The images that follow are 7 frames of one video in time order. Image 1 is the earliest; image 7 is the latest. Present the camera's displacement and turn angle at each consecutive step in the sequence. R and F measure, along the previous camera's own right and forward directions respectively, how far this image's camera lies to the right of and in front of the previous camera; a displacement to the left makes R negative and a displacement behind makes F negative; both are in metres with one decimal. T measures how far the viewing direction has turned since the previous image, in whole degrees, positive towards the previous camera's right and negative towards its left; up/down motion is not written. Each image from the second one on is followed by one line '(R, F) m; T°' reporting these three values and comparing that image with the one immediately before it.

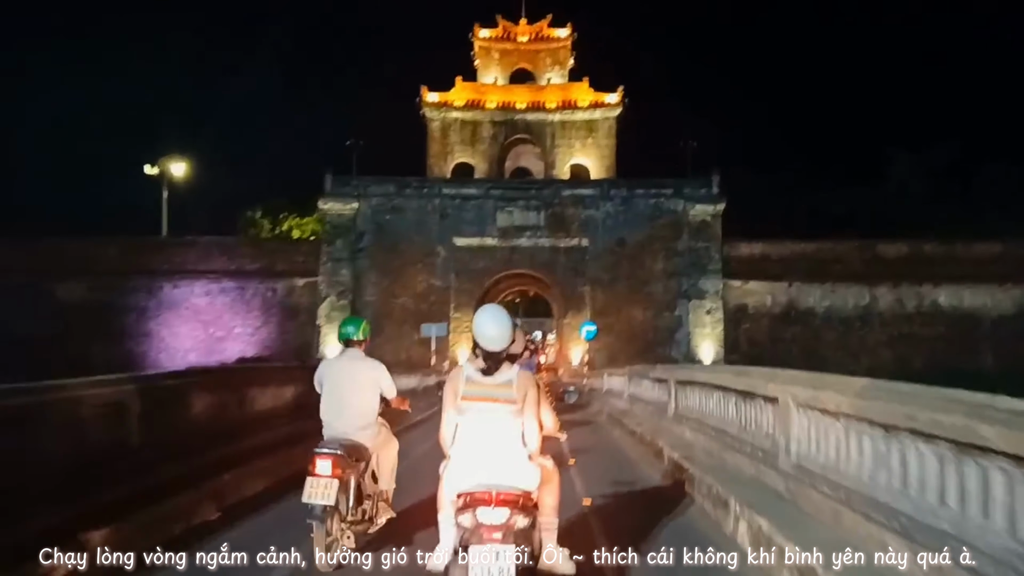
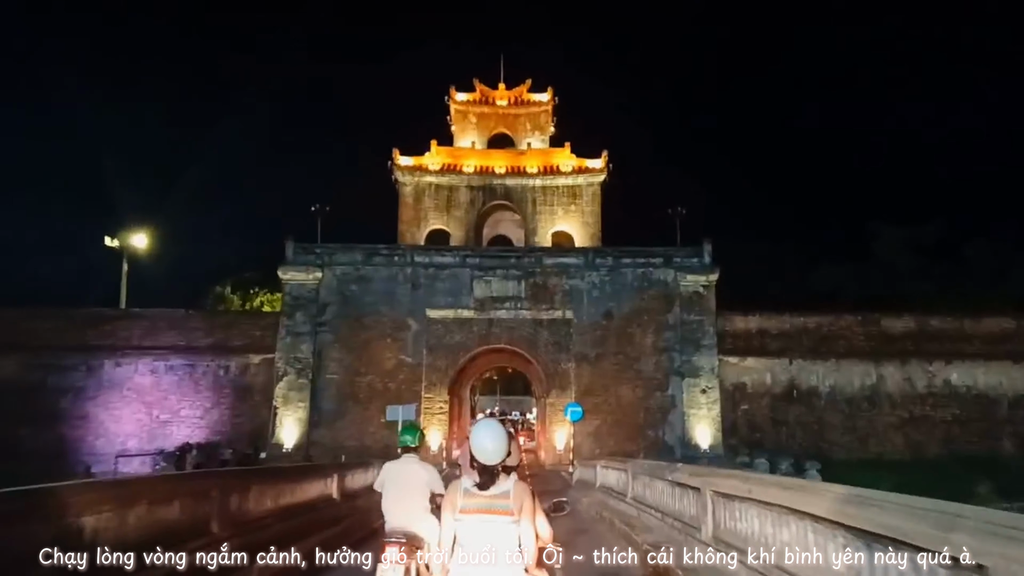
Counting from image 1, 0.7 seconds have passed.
(0.0, +2.1) m; +2°
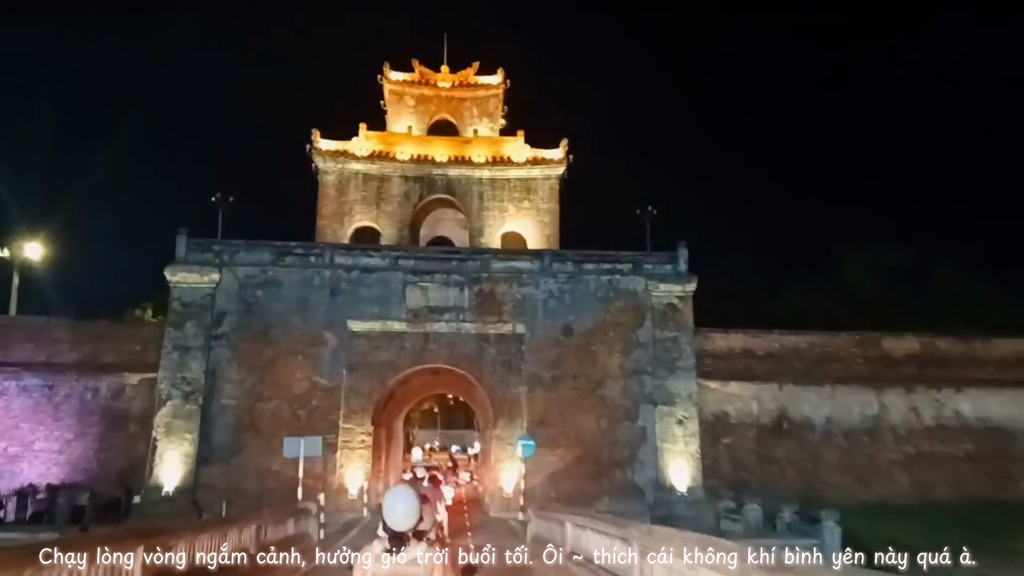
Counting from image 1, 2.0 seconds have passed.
(+0.1, +3.8) m; +4°
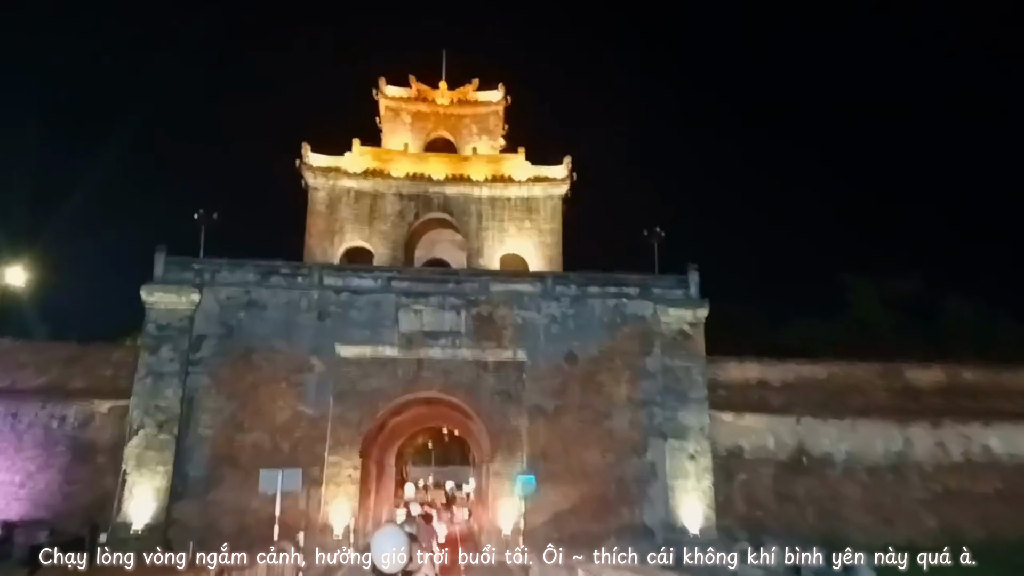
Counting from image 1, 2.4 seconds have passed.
(-0.1, +1.2) m; 0°
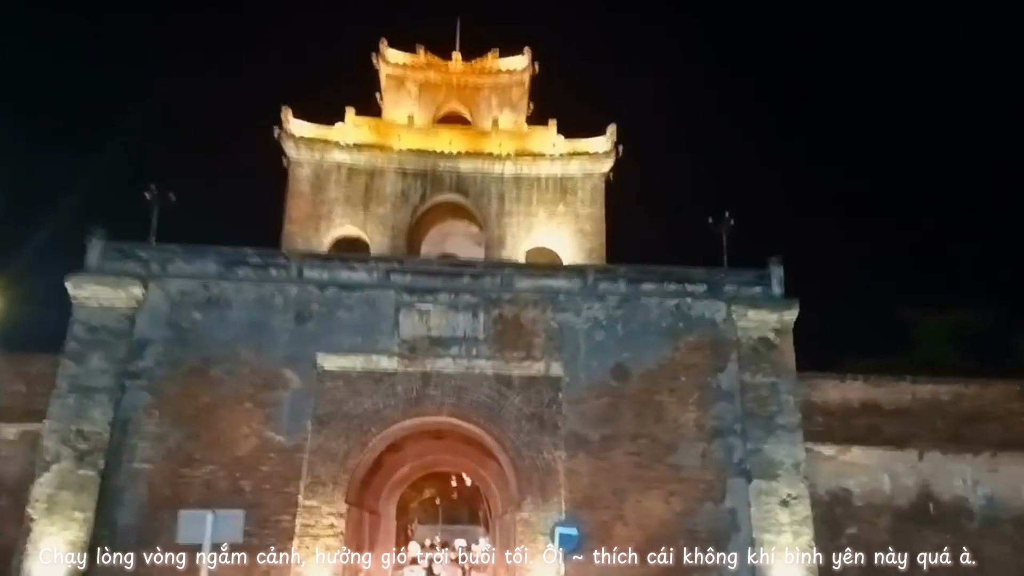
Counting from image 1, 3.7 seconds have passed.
(-0.4, +4.1) m; -1°
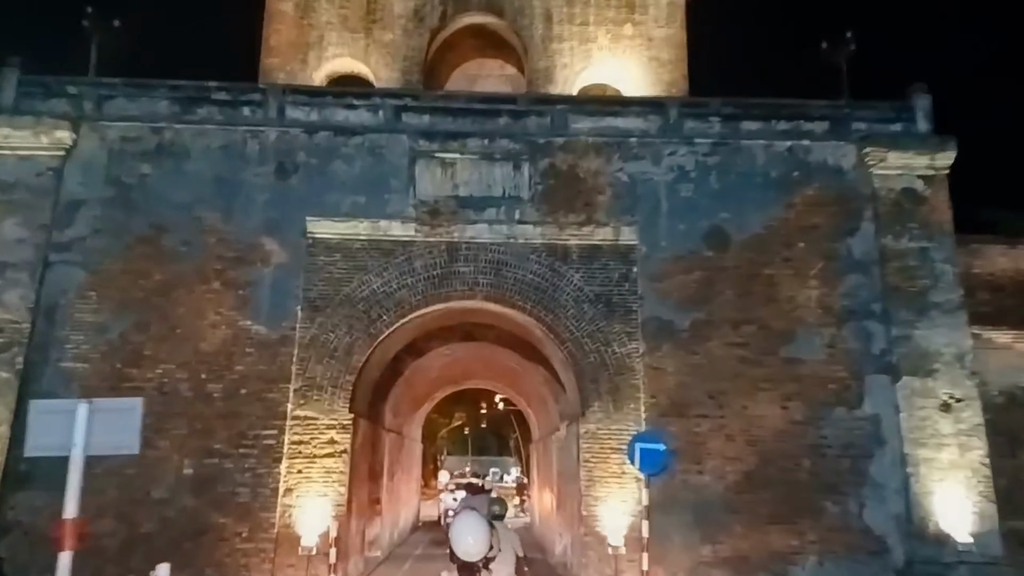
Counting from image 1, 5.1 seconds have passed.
(-0.5, +3.6) m; -1°
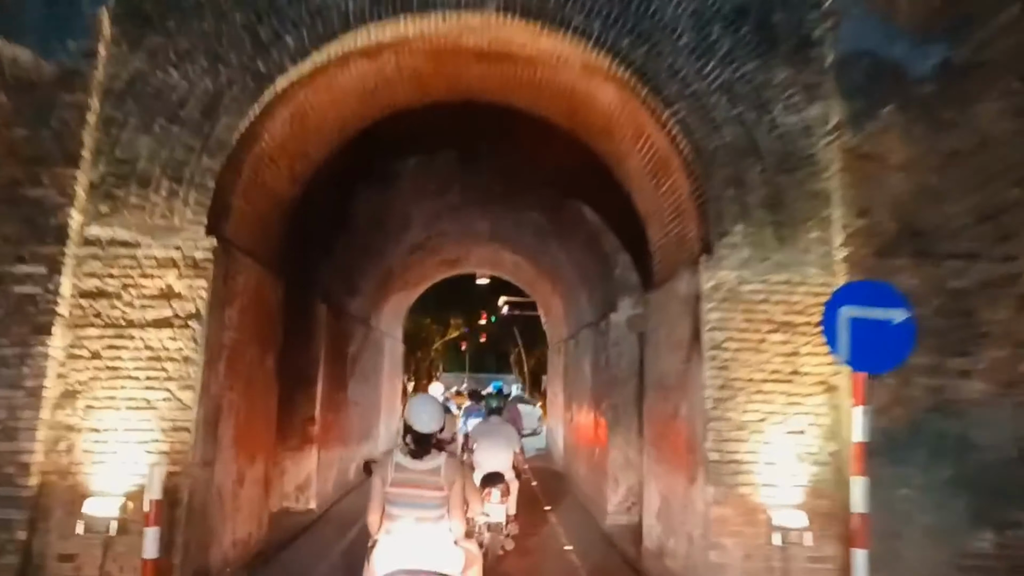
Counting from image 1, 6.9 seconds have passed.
(-0.3, +5.2) m; 0°
